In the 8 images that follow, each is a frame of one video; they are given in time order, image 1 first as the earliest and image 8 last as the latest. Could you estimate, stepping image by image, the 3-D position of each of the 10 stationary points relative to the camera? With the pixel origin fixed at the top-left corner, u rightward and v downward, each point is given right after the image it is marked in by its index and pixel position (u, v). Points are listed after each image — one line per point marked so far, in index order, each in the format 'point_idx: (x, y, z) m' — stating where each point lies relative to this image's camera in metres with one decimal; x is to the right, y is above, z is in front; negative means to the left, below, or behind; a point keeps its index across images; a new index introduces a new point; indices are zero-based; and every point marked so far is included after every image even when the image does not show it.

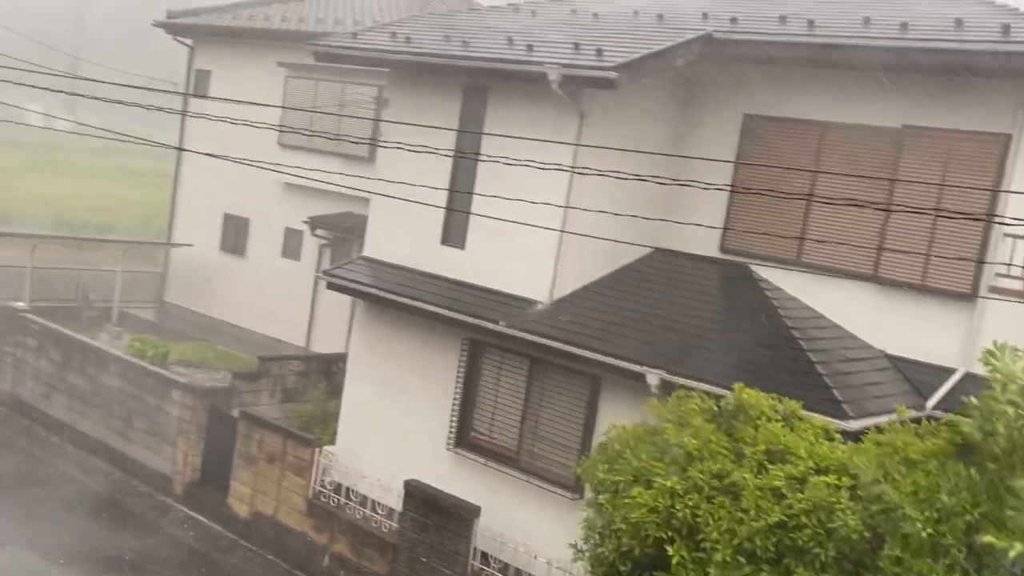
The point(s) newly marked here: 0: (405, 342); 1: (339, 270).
0: (-1.5, -0.7, +10.2) m
1: (-2.4, +0.2, +10.6) m
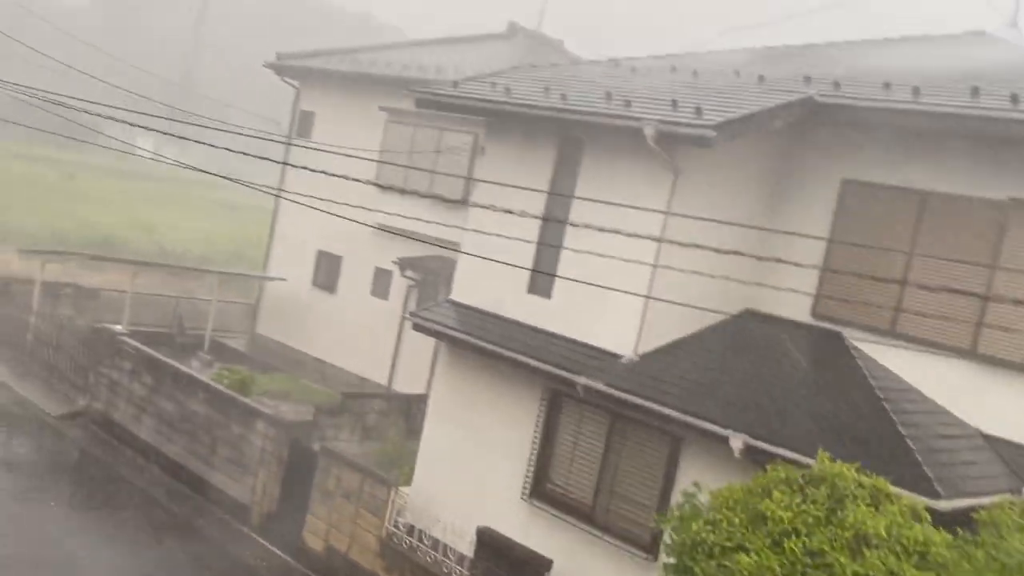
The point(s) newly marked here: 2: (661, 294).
0: (-0.4, -1.4, +10.2) m
1: (-1.2, -0.4, +10.7) m
2: (+1.9, 0.0, +9.4) m
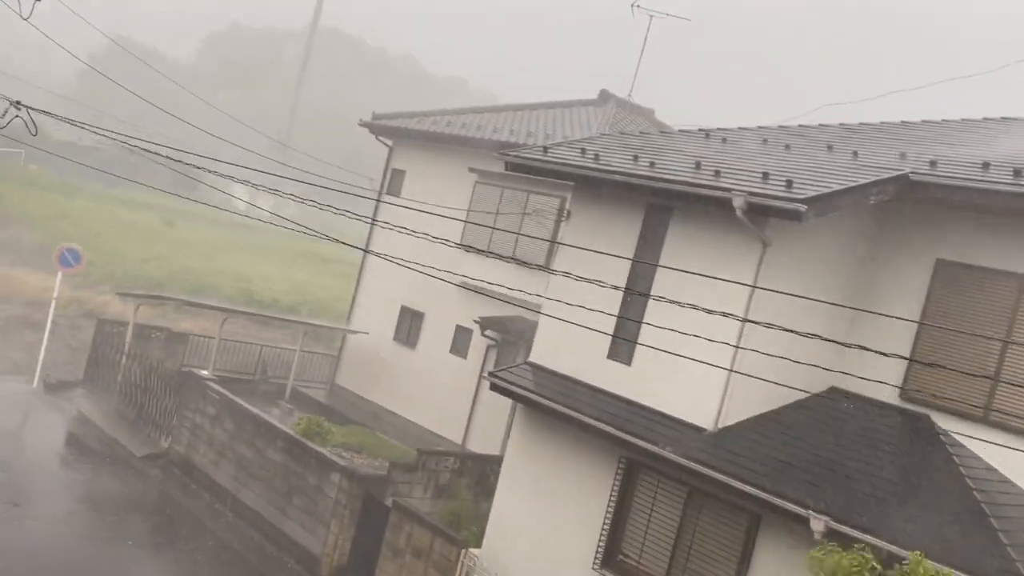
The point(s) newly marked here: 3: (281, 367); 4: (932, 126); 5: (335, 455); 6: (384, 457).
0: (+0.7, -2.2, +10.2) m
1: (-0.1, -1.3, +10.7) m
2: (+2.9, -1.0, +9.2) m
3: (-4.9, -1.9, +15.6) m
4: (+5.9, +2.2, +10.3) m
5: (-2.4, -2.3, +10.1) m
6: (-1.9, -2.5, +10.7) m
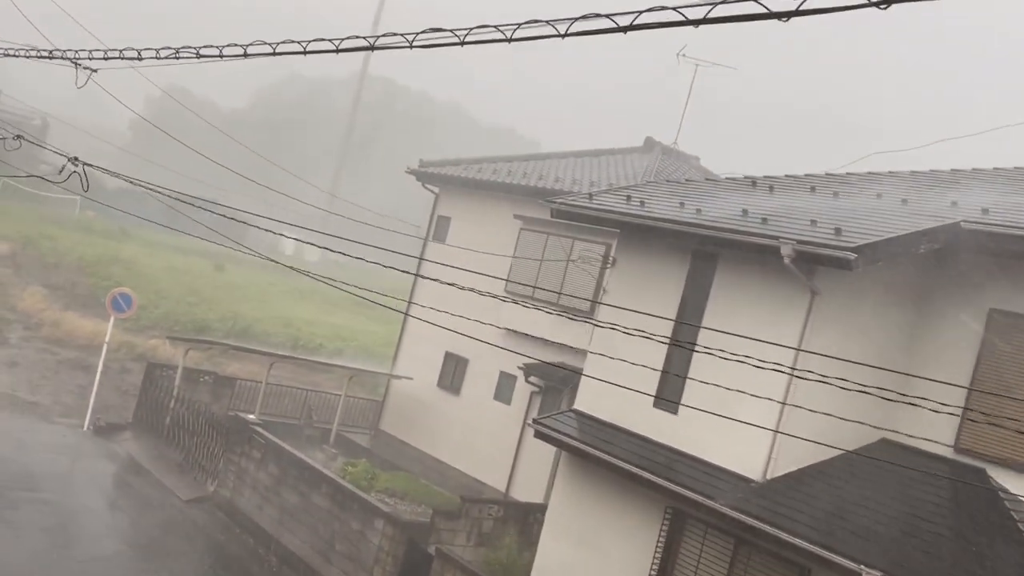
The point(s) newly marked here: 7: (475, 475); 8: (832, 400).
0: (+1.3, -2.9, +10.0) m
1: (+0.5, -1.9, +10.7) m
2: (+3.5, -1.6, +9.1) m
3: (-4.1, -2.7, +15.7) m
4: (+6.5, +1.6, +10.1) m
5: (-1.8, -2.9, +10.1) m
6: (-1.2, -3.1, +10.6) m
7: (-0.7, -3.6, +13.8) m
8: (+4.1, -1.4, +9.4) m
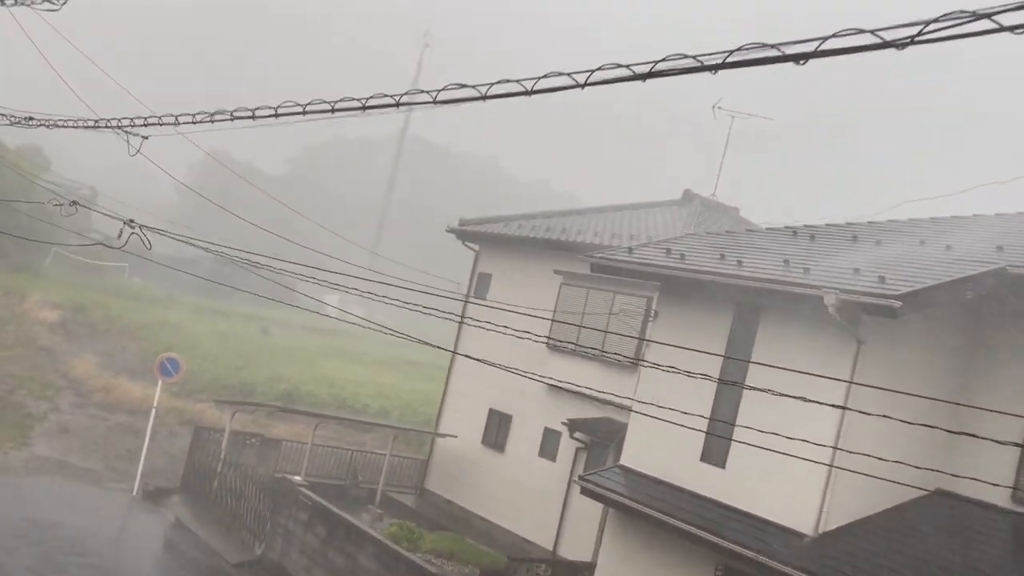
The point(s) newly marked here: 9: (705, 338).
0: (+1.9, -3.6, +9.9) m
1: (+1.1, -2.7, +10.6) m
2: (+4.1, -2.2, +8.9) m
3: (-3.3, -3.7, +15.7) m
4: (+7.1, +1.0, +10.0) m
5: (-1.2, -3.7, +10.0) m
6: (-0.6, -3.9, +10.6) m
7: (+0.1, -4.5, +13.6) m
8: (+4.7, -2.1, +9.3) m
9: (+2.7, -0.7, +10.4) m
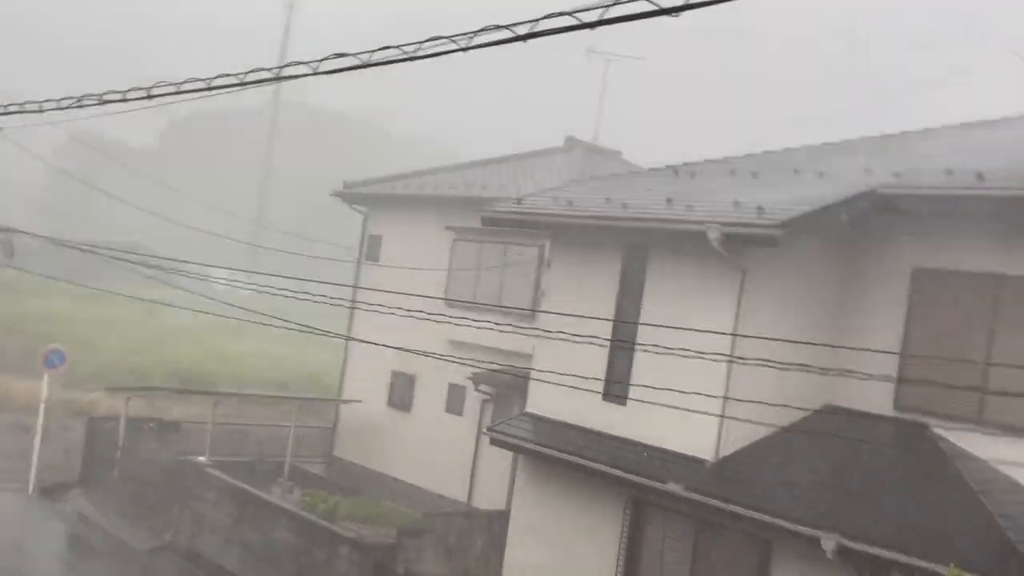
0: (+0.7, -2.9, +10.1) m
1: (-0.2, -2.0, +10.7) m
2: (+2.9, -1.4, +9.3) m
3: (-4.9, -3.2, +15.5) m
4: (+5.5, +2.1, +10.5) m
5: (-2.3, -3.3, +10.0) m
6: (-1.8, -3.4, +10.6) m
7: (-1.3, -3.8, +13.8) m
8: (+3.5, -1.1, +9.7) m
9: (+1.2, +0.1, +10.6) m
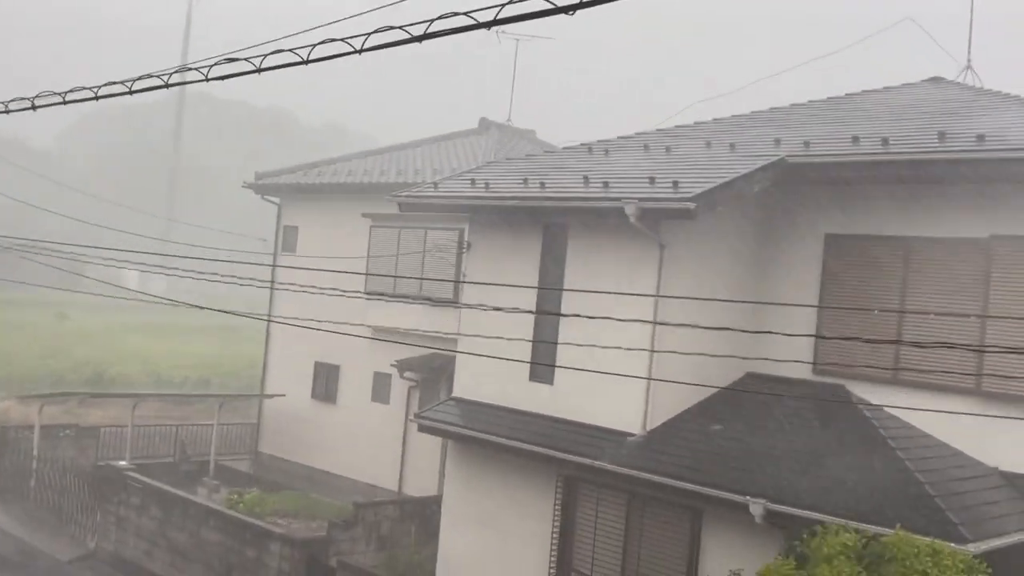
0: (-0.2, -2.6, +10.1) m
1: (-1.2, -1.8, +10.7) m
2: (+1.9, -1.0, +9.4) m
3: (-6.1, -3.2, +15.2) m
4: (+4.2, +2.6, +10.7) m
5: (-3.2, -3.2, +9.9) m
6: (-2.7, -3.3, +10.5) m
7: (-2.3, -3.6, +13.7) m
8: (+2.4, -0.8, +9.8) m
9: (+0.1, +0.4, +10.6) m
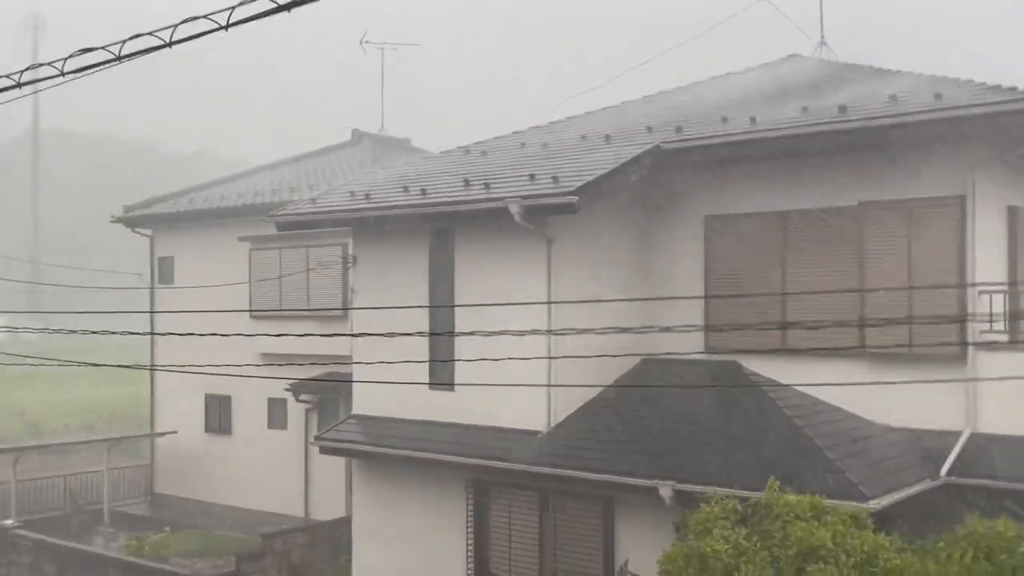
0: (-1.4, -2.8, +10.0) m
1: (-2.5, -2.1, +10.5) m
2: (+0.5, -1.0, +9.4) m
3: (-7.6, -4.0, +14.7) m
4: (+2.4, +2.9, +10.8) m
5: (-4.4, -3.6, +9.5) m
6: (-3.9, -3.7, +10.2) m
7: (-3.7, -4.0, +13.4) m
8: (+1.0, -0.7, +9.9) m
9: (-1.4, +0.3, +10.5) m
